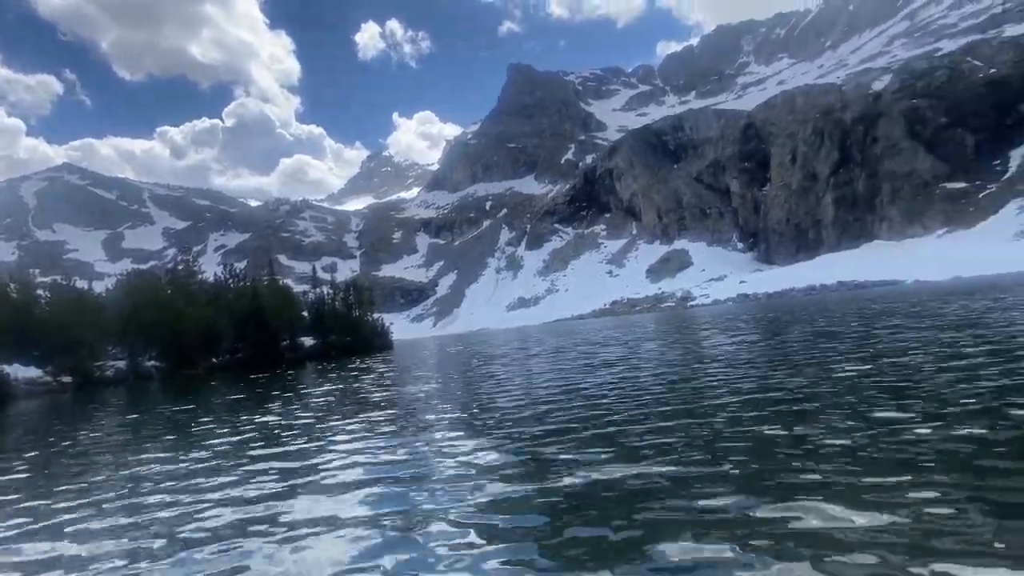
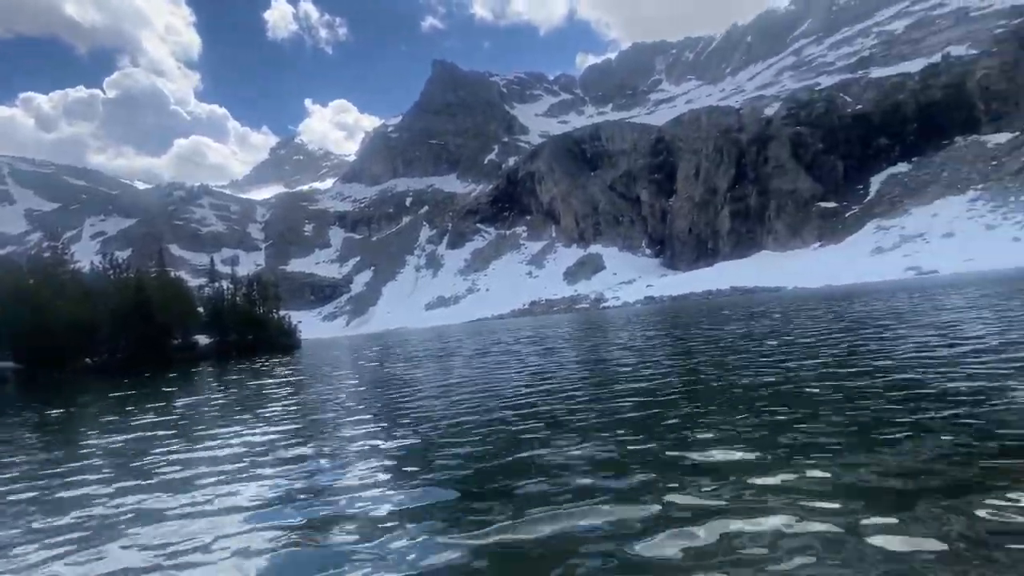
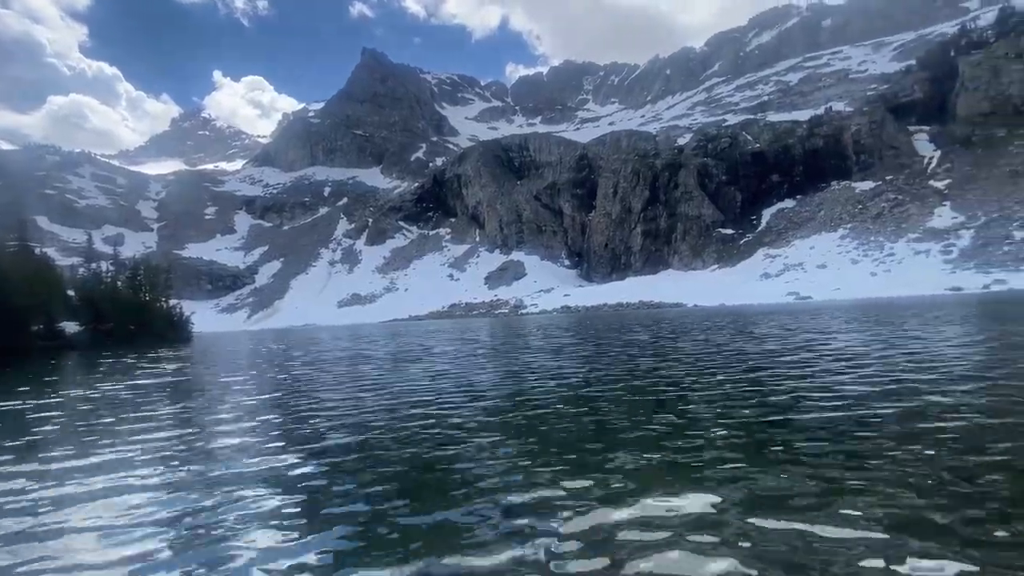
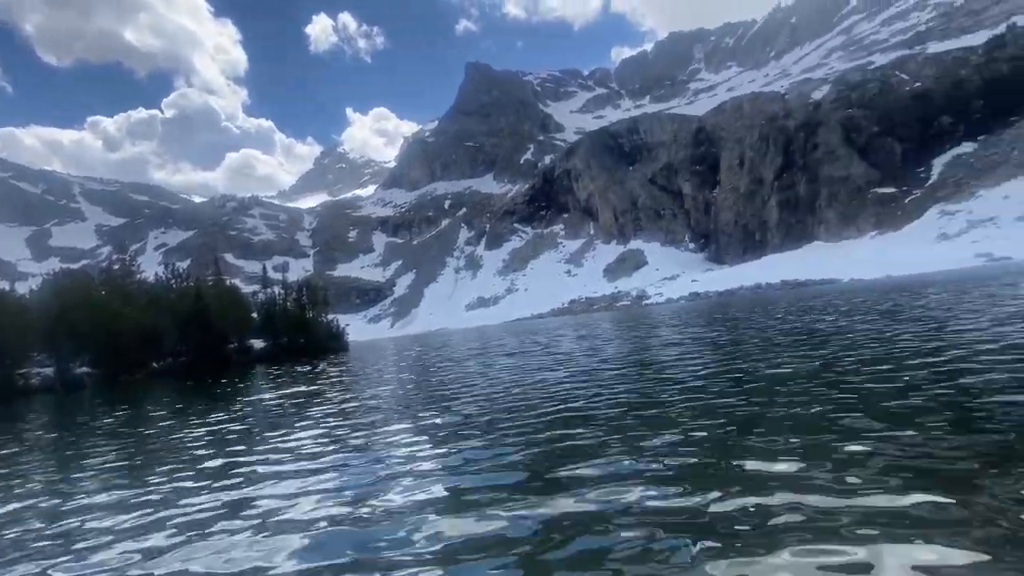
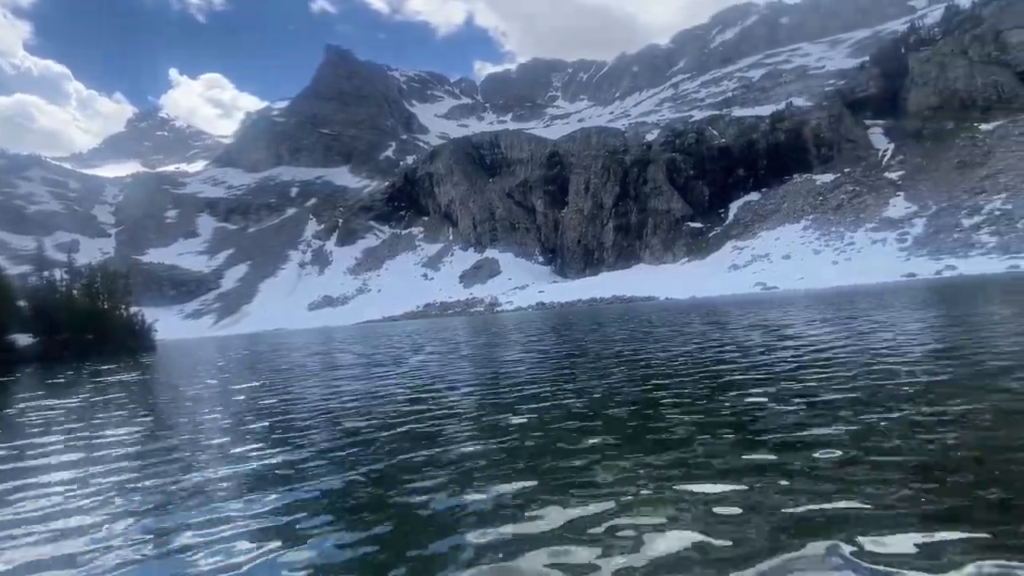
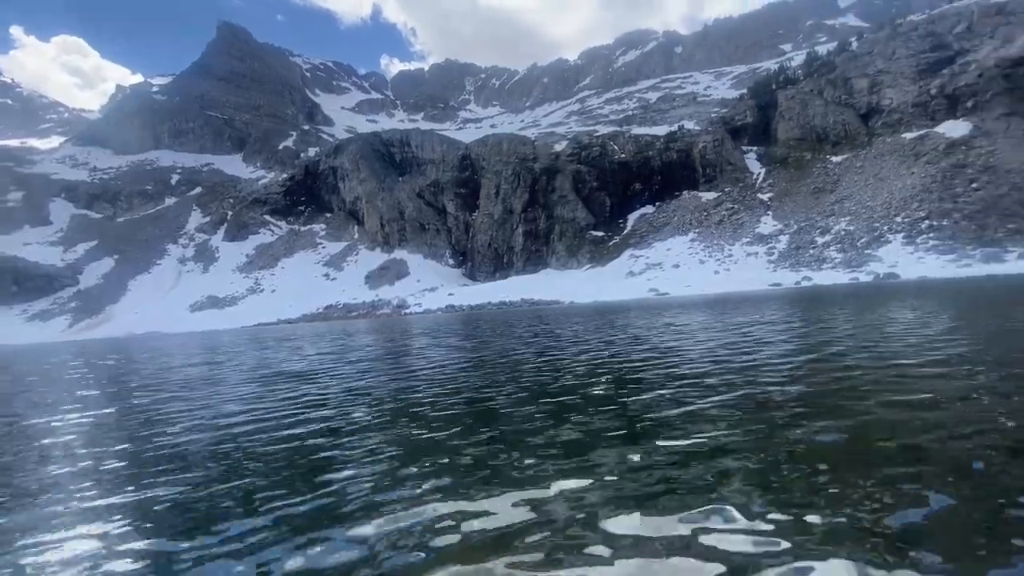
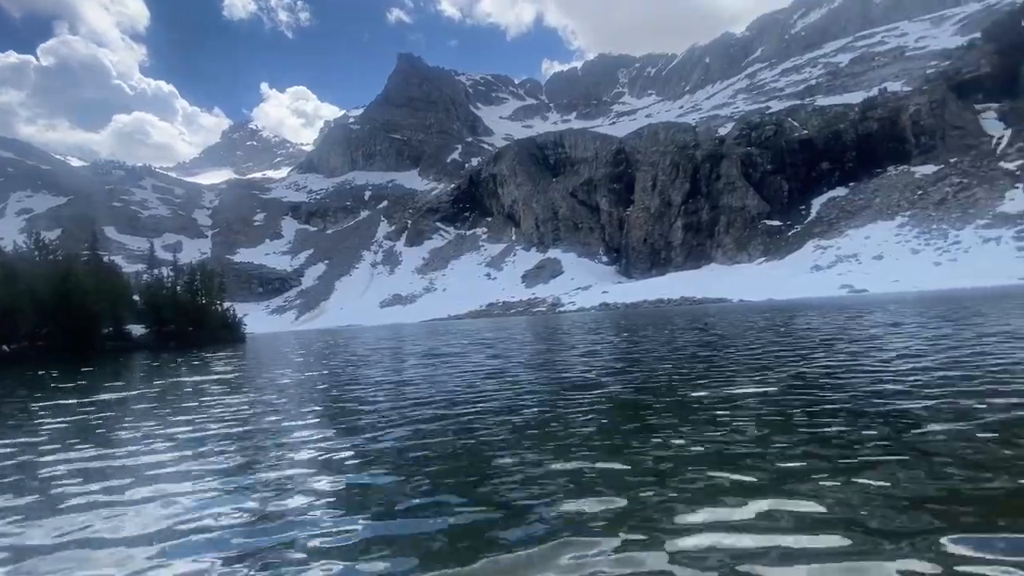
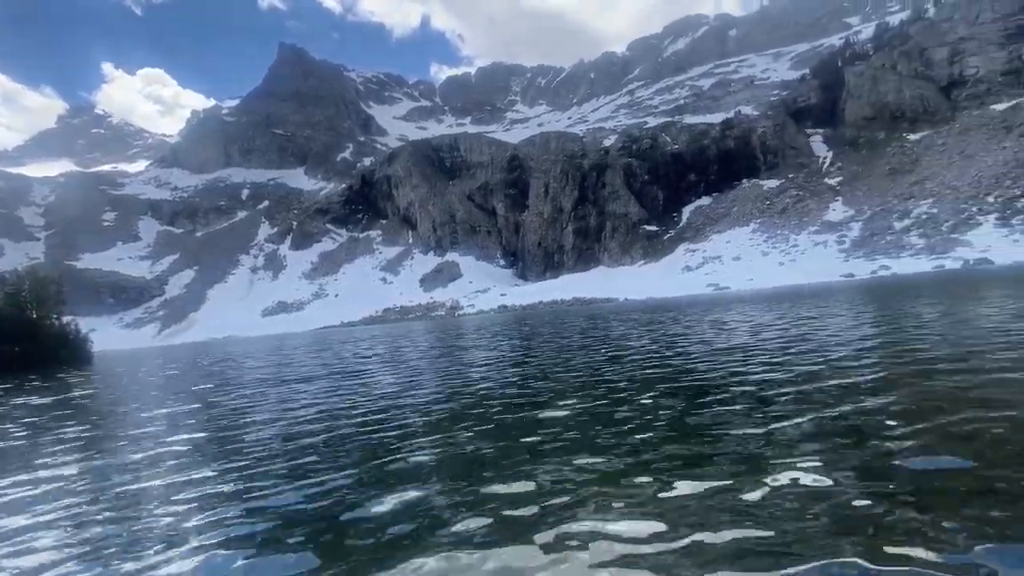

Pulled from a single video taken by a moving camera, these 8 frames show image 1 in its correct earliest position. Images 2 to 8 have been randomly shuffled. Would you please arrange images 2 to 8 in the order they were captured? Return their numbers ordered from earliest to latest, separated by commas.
4, 2, 7, 3, 5, 8, 6
